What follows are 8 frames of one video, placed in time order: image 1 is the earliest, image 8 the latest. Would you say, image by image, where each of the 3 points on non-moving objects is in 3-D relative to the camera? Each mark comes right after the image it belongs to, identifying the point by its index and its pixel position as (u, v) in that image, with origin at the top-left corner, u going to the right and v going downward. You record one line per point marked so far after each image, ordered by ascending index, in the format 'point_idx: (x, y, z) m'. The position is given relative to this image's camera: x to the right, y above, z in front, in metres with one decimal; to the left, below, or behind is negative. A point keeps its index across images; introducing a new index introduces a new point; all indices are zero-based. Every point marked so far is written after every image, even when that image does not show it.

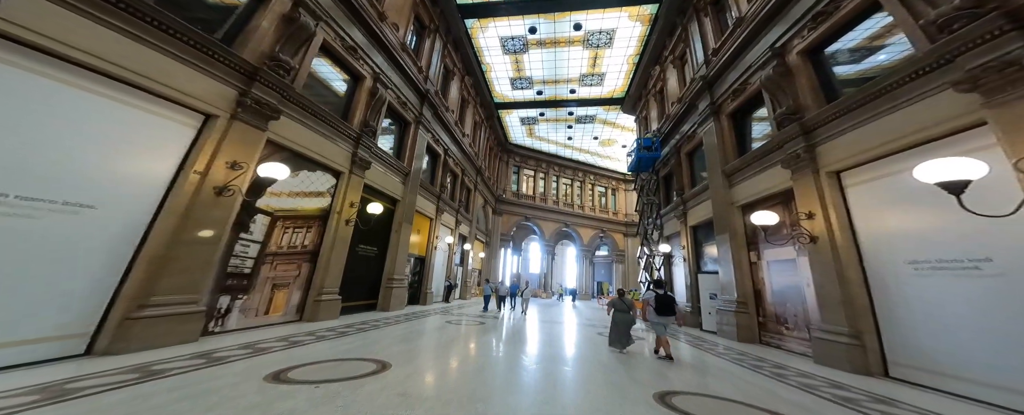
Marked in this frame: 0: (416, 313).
0: (-2.4, -2.5, +7.3) m
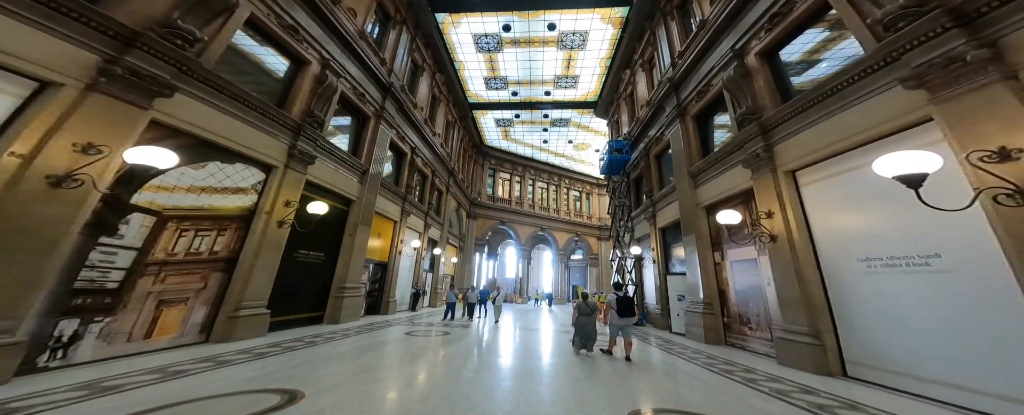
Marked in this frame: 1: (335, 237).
0: (-3.2, -2.6, +6.7) m
1: (-3.7, -0.6, +6.1) m
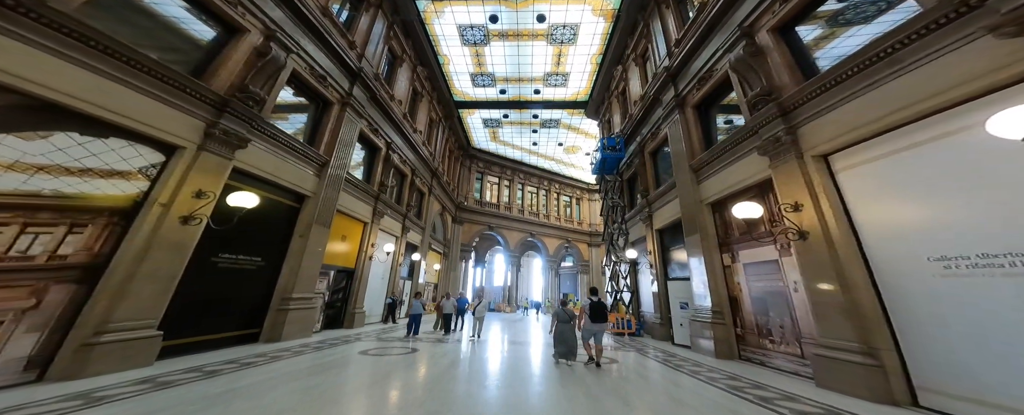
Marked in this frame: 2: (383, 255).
0: (-3.5, -2.5, +5.8) m
1: (-4.1, -0.6, +5.1) m
2: (-3.9, -1.4, +8.8) m
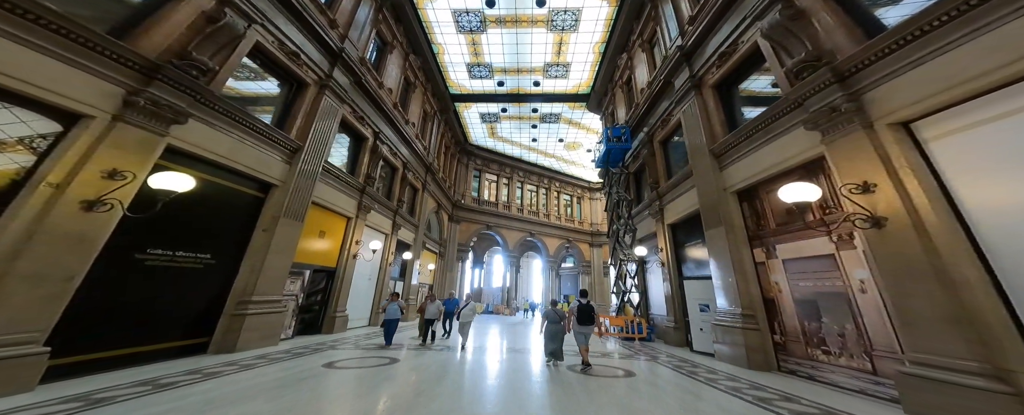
0: (-3.5, -2.4, +5.0) m
1: (-4.1, -0.4, +4.4) m
2: (-3.9, -1.3, +8.1) m
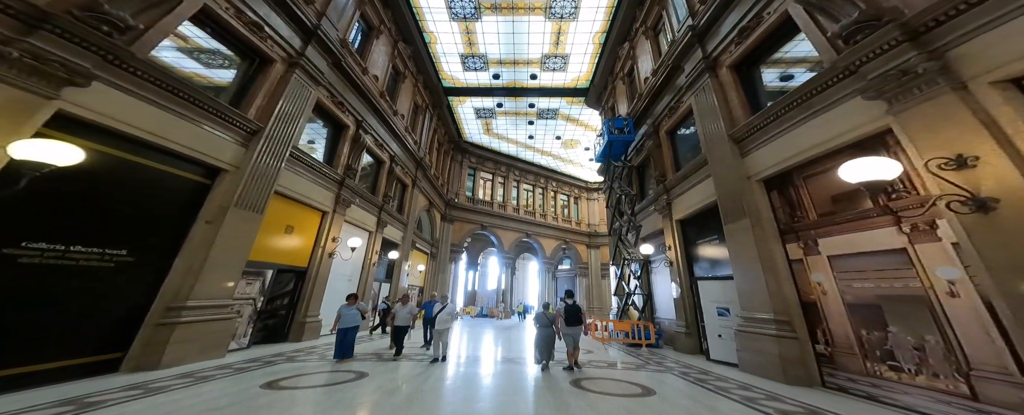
0: (-3.6, -2.2, +4.3) m
1: (-4.1, -0.2, +3.6) m
2: (-4.0, -1.1, +7.3) m
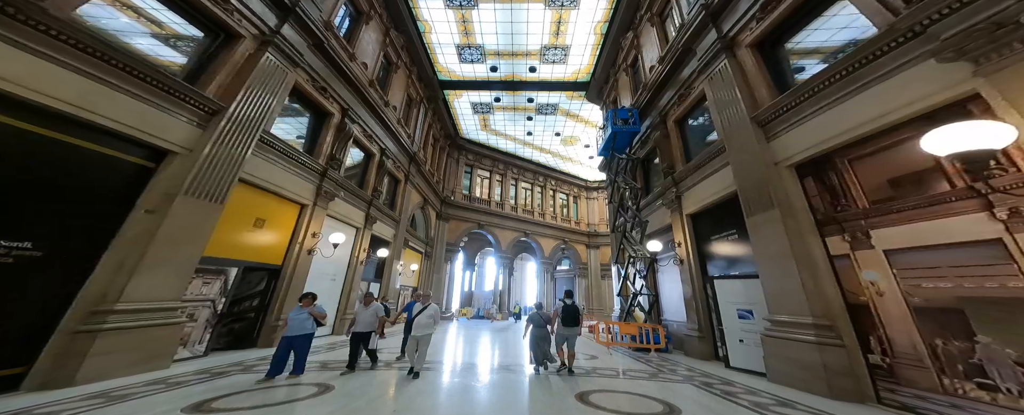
0: (-3.6, -2.0, +3.7) m
1: (-4.1, -0.1, +3.0) m
2: (-4.1, -1.0, +6.7) m
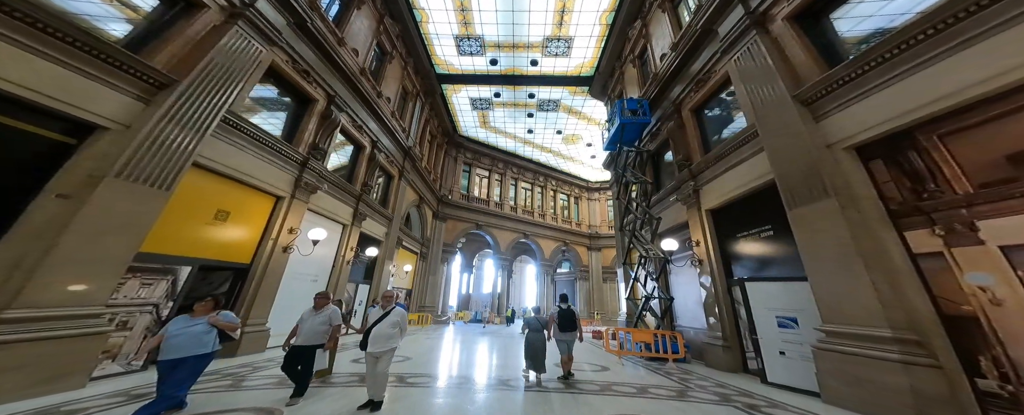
0: (-3.5, -1.9, +3.0) m
1: (-4.1, +0.1, +2.3) m
2: (-4.0, -0.8, +6.0) m
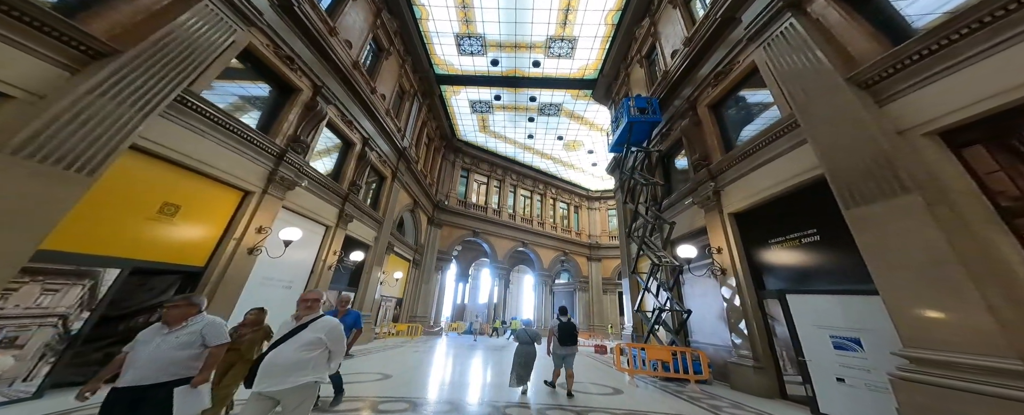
0: (-3.5, -1.7, +2.2) m
1: (-4.0, +0.3, +1.6) m
2: (-4.0, -0.8, +5.3) m
